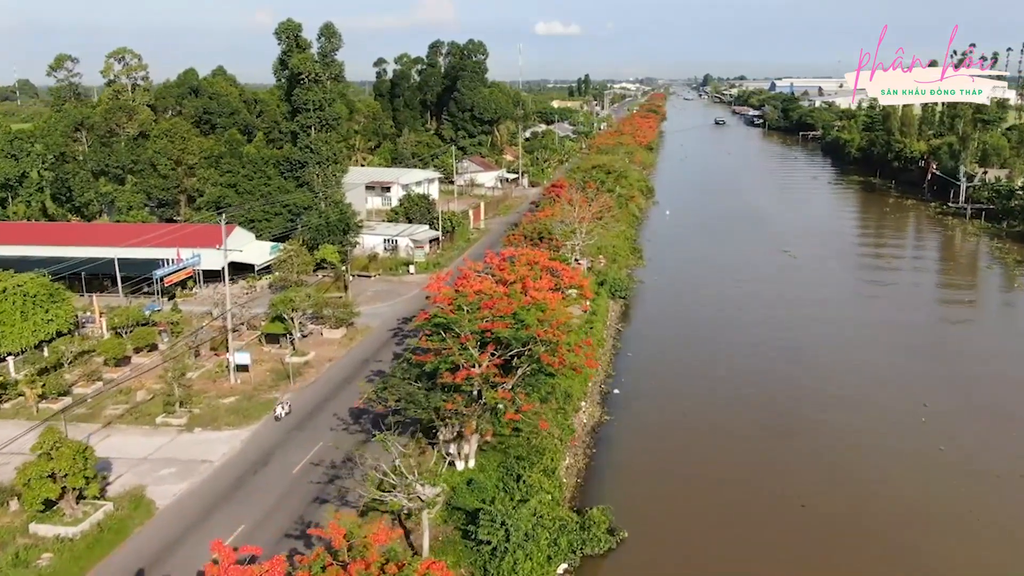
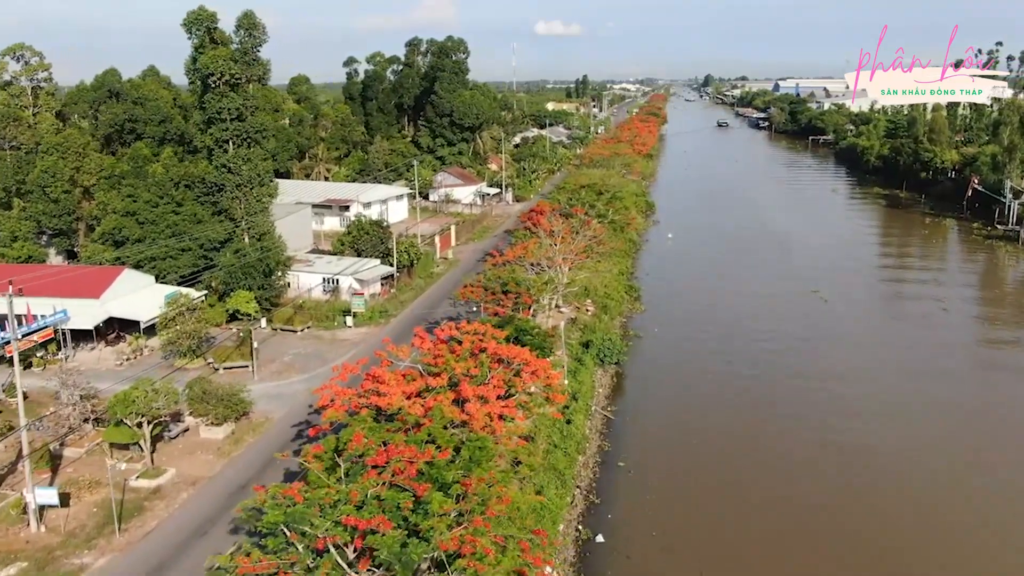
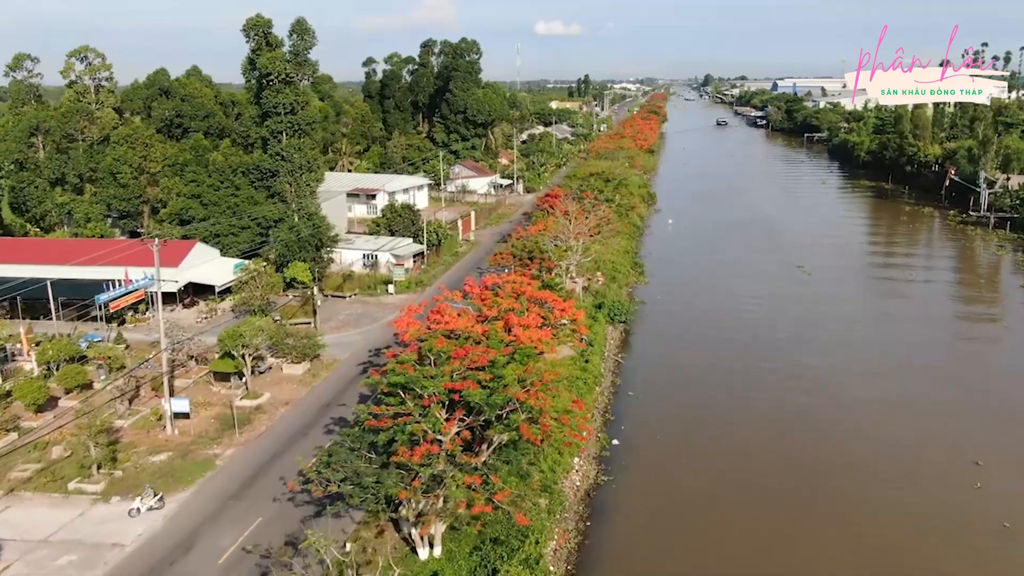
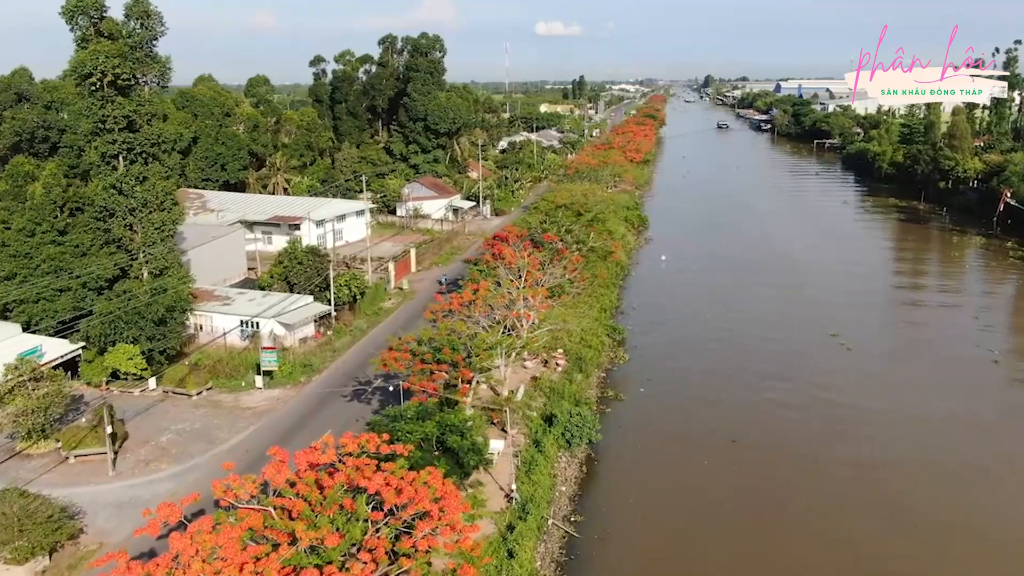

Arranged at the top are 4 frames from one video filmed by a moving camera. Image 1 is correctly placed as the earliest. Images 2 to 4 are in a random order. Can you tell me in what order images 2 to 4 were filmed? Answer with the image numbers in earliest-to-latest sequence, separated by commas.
3, 2, 4
